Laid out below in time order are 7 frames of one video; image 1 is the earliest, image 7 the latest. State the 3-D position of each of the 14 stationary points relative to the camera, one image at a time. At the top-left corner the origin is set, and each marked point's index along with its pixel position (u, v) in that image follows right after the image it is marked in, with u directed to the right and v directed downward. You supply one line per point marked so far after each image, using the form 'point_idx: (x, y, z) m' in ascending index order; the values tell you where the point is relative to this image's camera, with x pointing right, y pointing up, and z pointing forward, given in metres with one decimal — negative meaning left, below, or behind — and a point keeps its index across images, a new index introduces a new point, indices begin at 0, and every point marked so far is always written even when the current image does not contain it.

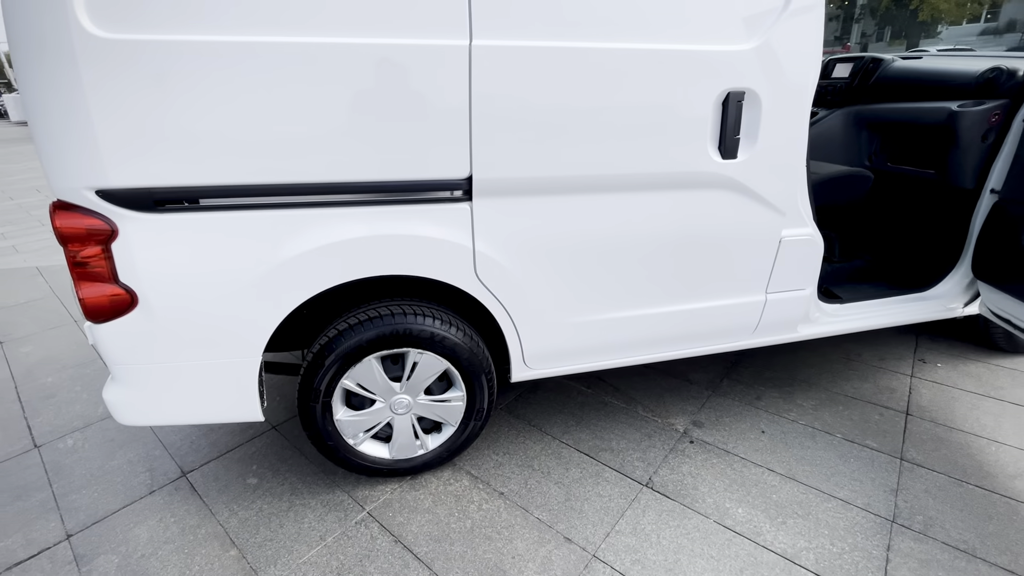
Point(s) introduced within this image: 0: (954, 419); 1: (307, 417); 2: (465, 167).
0: (+2.1, -0.6, +2.3) m
1: (-0.8, -0.5, +1.8) m
2: (-0.2, +0.4, +1.6) m
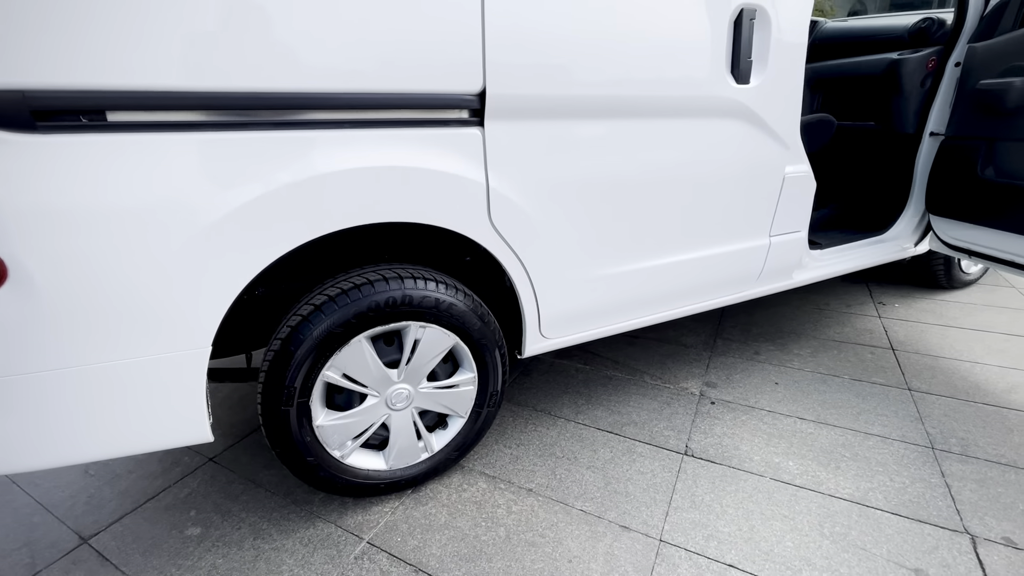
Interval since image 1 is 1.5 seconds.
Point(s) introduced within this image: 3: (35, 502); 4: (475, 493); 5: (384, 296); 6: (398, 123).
0: (+2.1, -0.3, +2.4) m
1: (-0.7, -0.4, +1.4) m
2: (-0.1, +0.6, +1.3) m
3: (-1.7, -0.7, +1.6) m
4: (-0.1, -0.7, +1.6) m
5: (-0.4, 0.0, +1.4) m
6: (-0.3, +0.4, +1.3) m
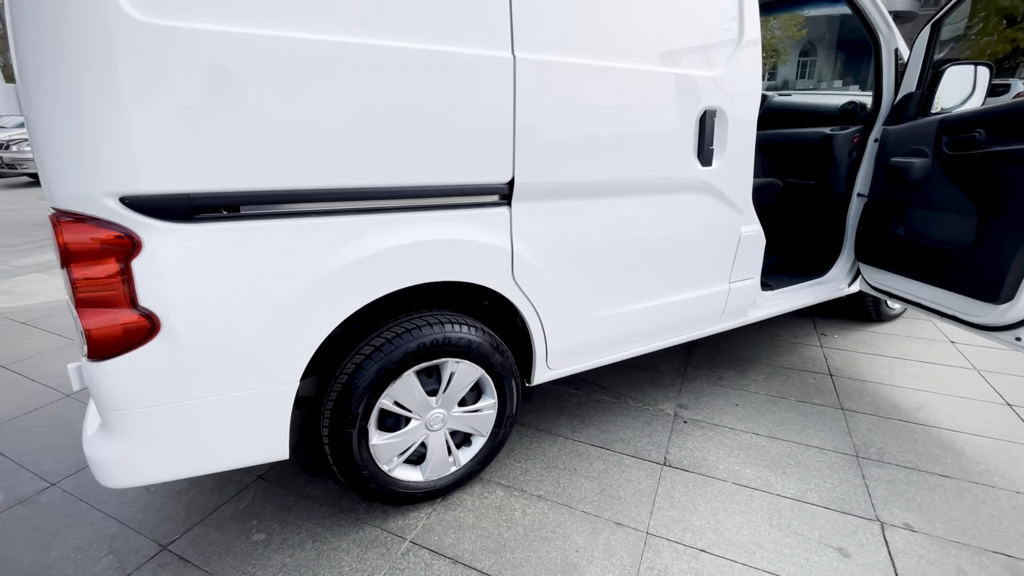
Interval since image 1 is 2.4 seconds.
0: (+2.1, -0.5, +2.8) m
1: (-0.6, -0.6, +1.7) m
2: (0.0, +0.4, +1.7) m
3: (-1.6, -0.9, +1.9) m
4: (-0.1, -0.9, +2.0) m
5: (-0.3, -0.2, +1.7) m
6: (-0.2, +0.3, +1.6) m
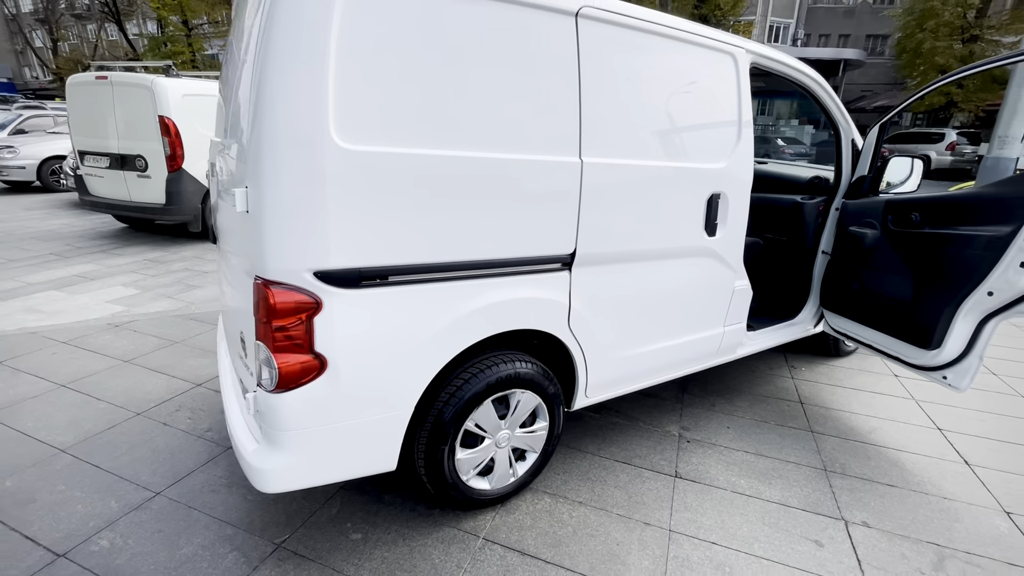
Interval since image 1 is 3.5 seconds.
0: (+2.3, -0.8, +3.4) m
1: (-0.3, -0.8, +2.1) m
2: (+0.3, +0.2, +2.2) m
3: (-1.4, -1.1, +2.2) m
4: (+0.2, -1.1, +2.4) m
5: (0.0, -0.4, +2.2) m
6: (+0.1, +0.1, +2.1) m
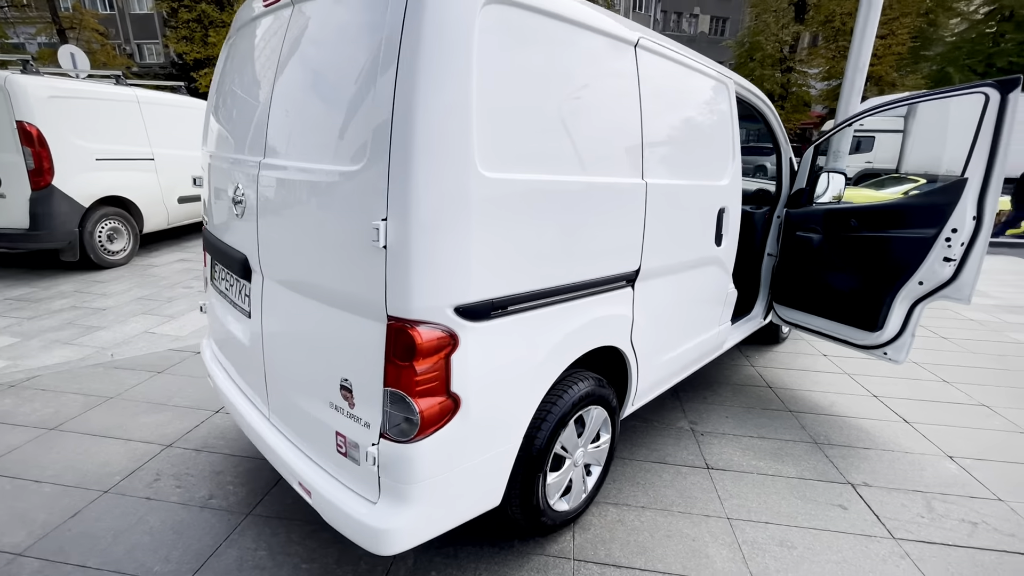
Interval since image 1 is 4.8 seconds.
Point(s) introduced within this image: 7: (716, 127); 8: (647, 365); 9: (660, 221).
0: (+2.3, -0.8, +4.0) m
1: (+0.1, -0.9, +2.0) m
2: (+0.6, +0.1, +2.3) m
3: (-0.9, -1.3, +1.9) m
4: (+0.5, -1.2, +2.4) m
5: (+0.3, -0.5, +2.2) m
6: (+0.4, 0.0, +2.1) m
7: (+1.2, +1.0, +2.9) m
8: (+0.7, -0.4, +2.6) m
9: (+0.7, +0.3, +2.4) m
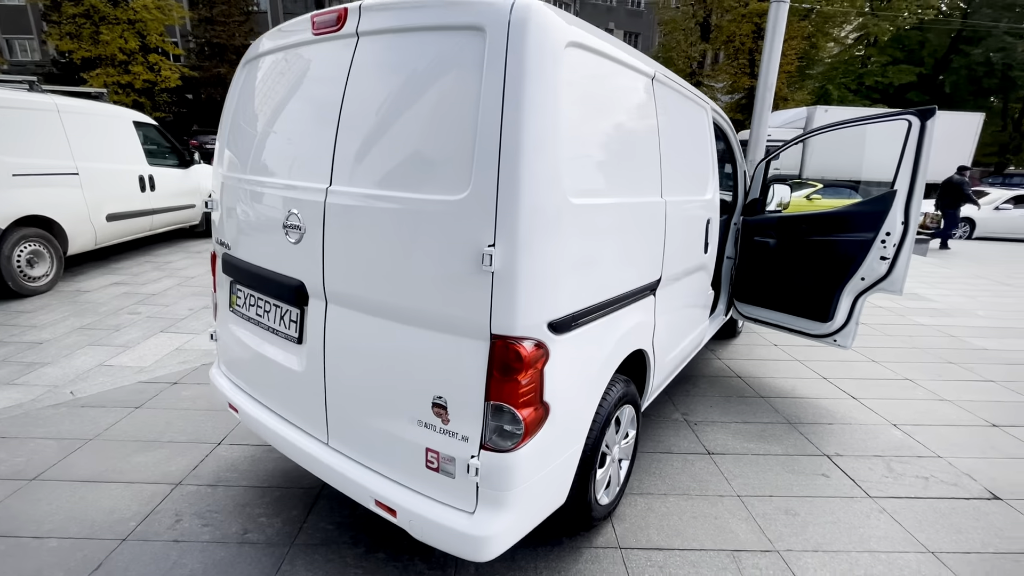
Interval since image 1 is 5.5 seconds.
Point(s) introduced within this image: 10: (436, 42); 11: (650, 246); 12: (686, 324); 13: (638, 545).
0: (+2.2, -0.8, +4.4) m
1: (+0.3, -0.9, +2.2) m
2: (+0.8, +0.1, +2.5) m
3: (-0.6, -1.3, +1.9) m
4: (+0.7, -1.2, +2.7) m
5: (+0.5, -0.5, +2.4) m
6: (+0.6, -0.1, +2.4) m
7: (+1.3, +0.9, +3.2) m
8: (+0.9, -0.5, +2.9) m
9: (+0.9, +0.3, +2.7) m
10: (-0.3, +0.8, +1.6) m
11: (+0.7, +0.2, +2.4) m
12: (+1.2, -0.3, +3.3) m
13: (+0.6, -1.3, +2.4) m
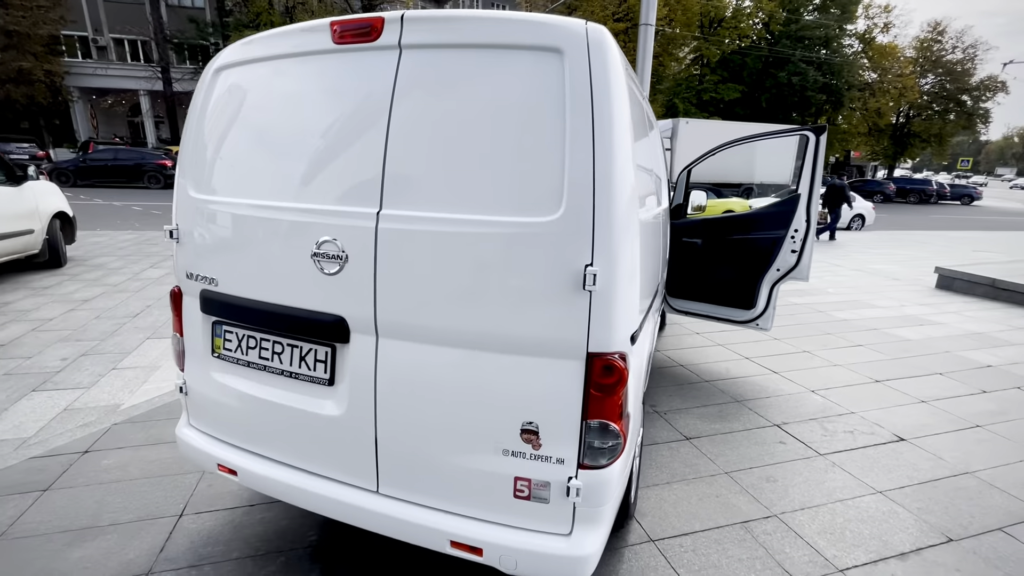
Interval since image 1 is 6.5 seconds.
0: (+1.8, -0.7, +4.9) m
1: (+0.5, -1.0, +2.3) m
2: (+0.8, +0.1, +2.7) m
3: (-0.3, -1.5, +1.8) m
4: (+0.8, -1.2, +2.8) m
5: (+0.7, -0.6, +2.5) m
6: (+0.7, -0.1, +2.5) m
7: (+1.1, +0.9, +3.5) m
8: (+0.9, -0.5, +3.1) m
9: (+0.9, +0.3, +2.9) m
10: (0.0, +0.8, +1.6) m
11: (+0.8, +0.2, +2.5) m
12: (+1.1, -0.3, +3.6) m
13: (+0.8, -1.3, +2.5) m
